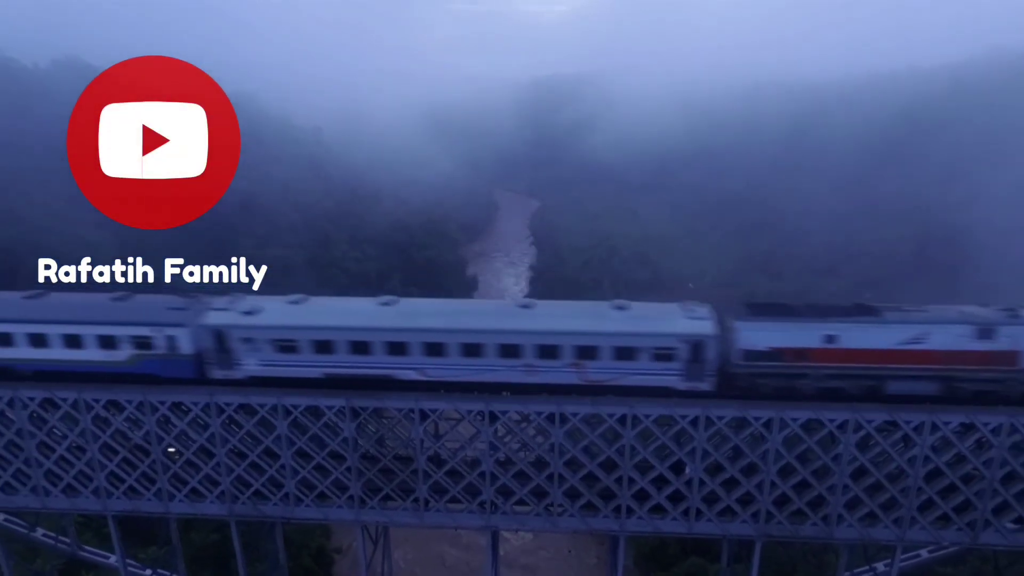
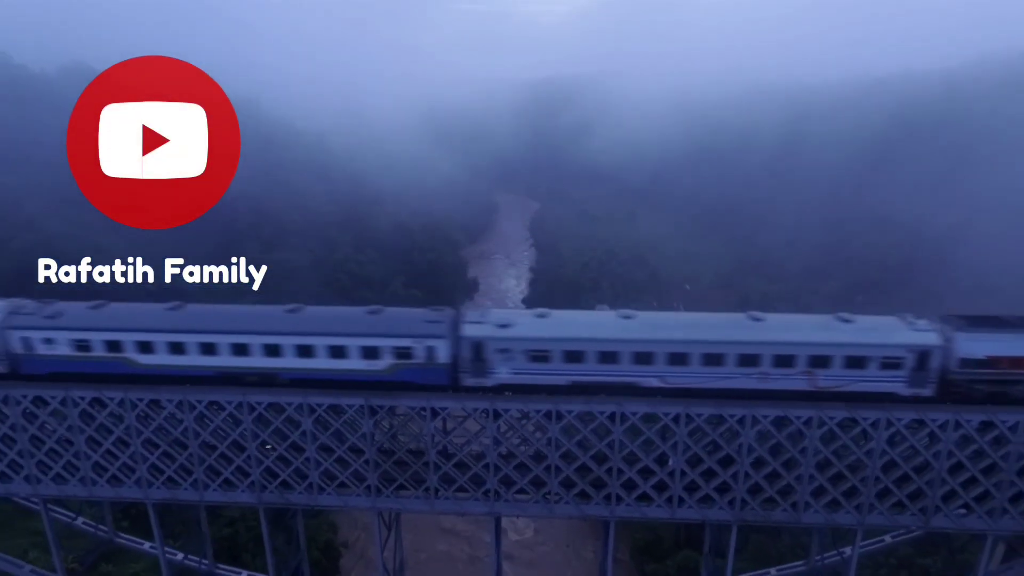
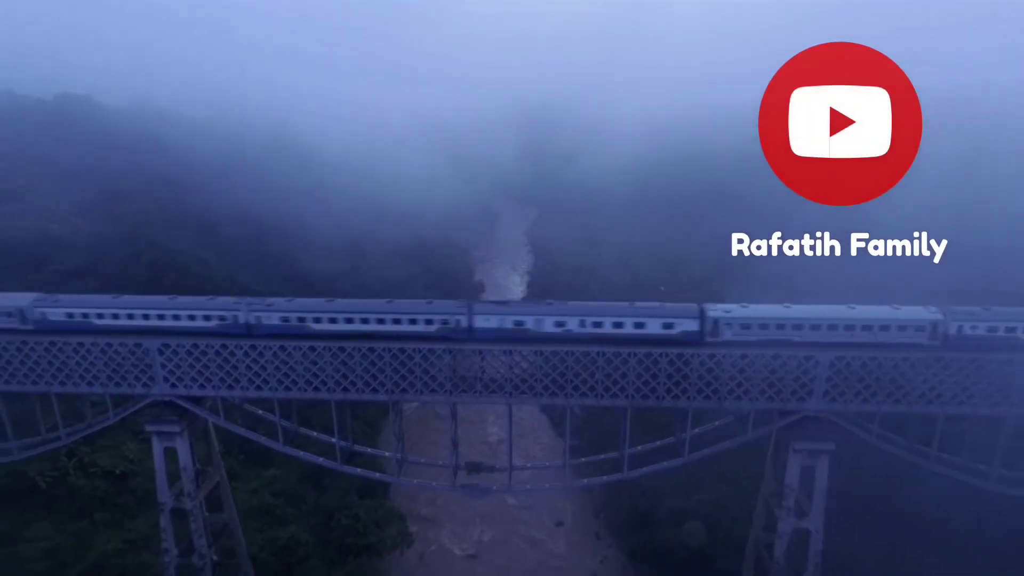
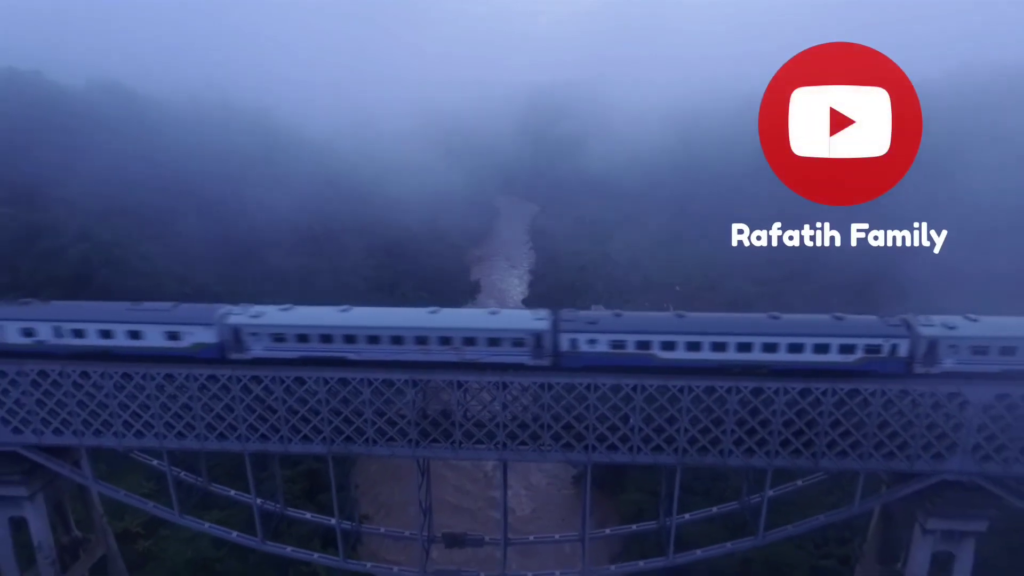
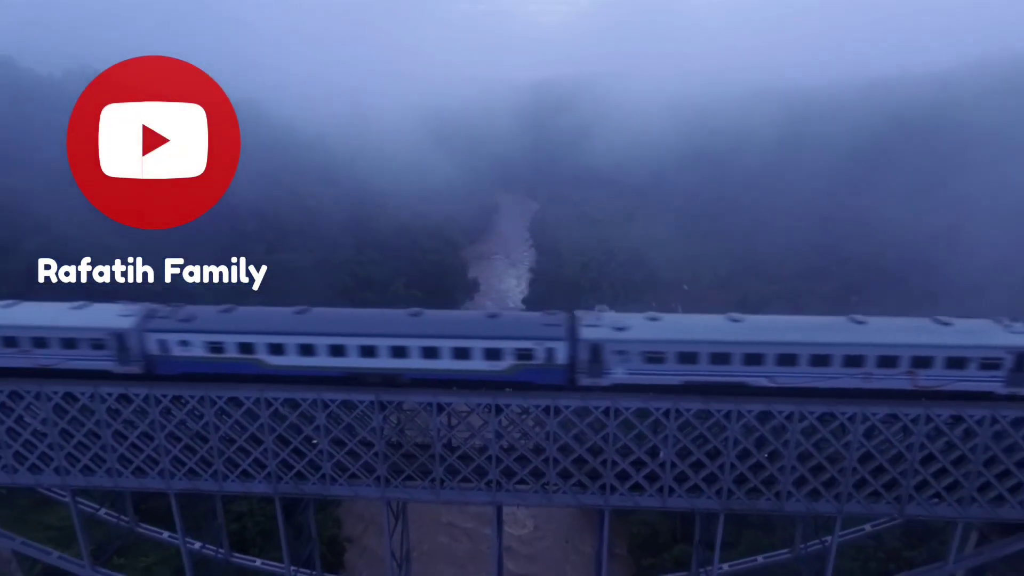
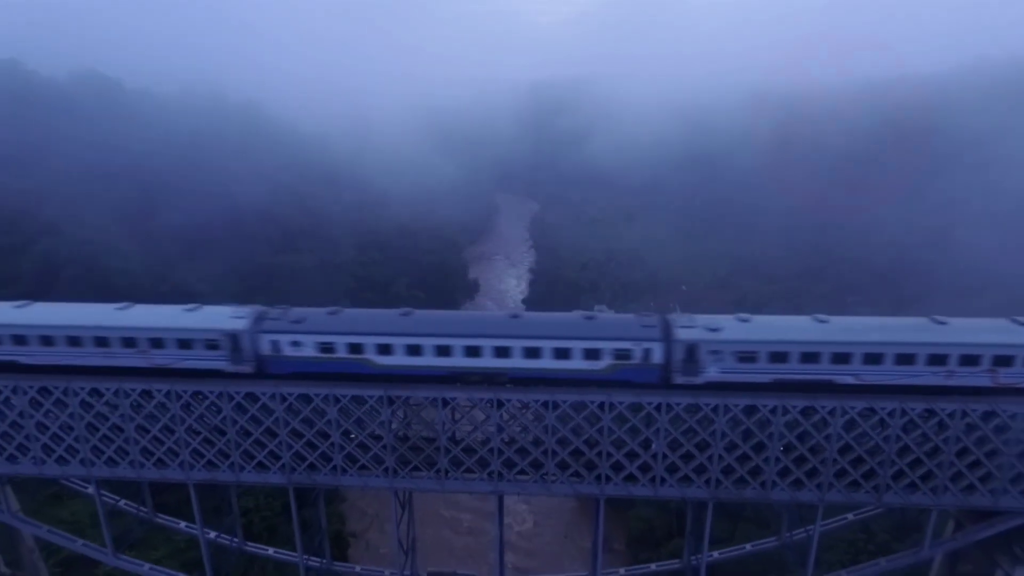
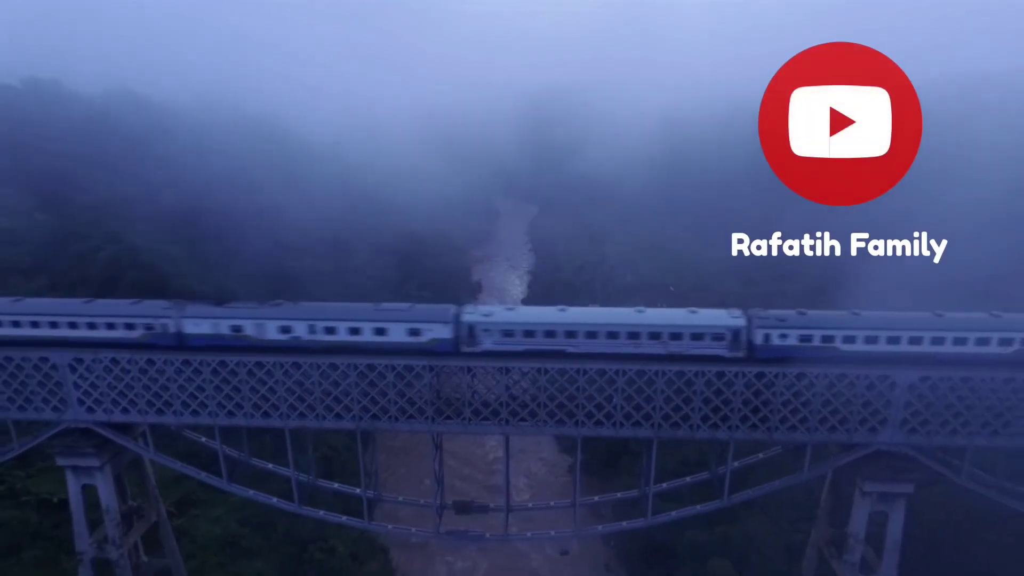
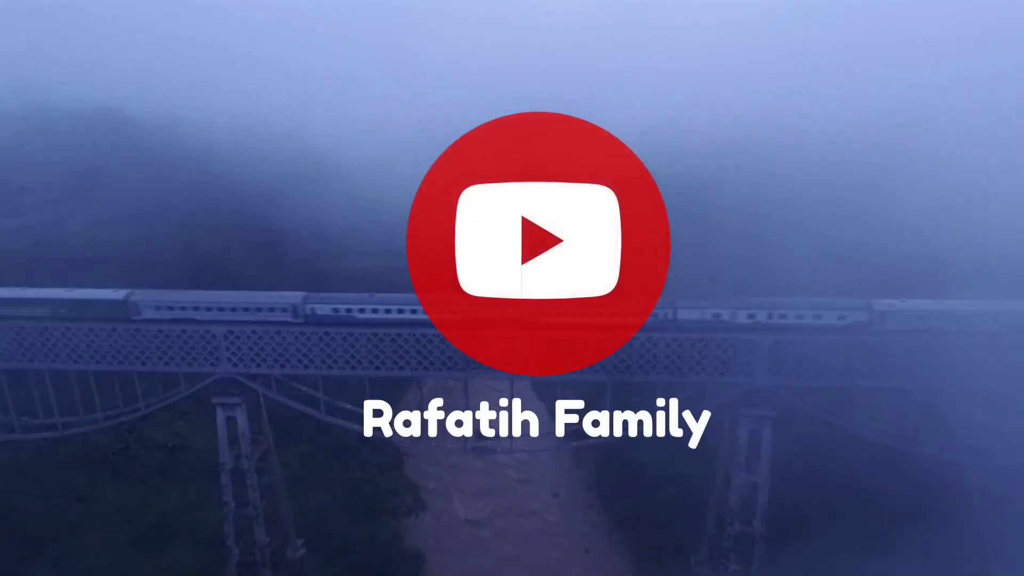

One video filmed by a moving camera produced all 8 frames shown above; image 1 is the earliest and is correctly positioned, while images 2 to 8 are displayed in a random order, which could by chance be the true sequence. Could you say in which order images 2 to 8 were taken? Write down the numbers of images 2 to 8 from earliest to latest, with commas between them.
2, 5, 6, 4, 7, 3, 8
